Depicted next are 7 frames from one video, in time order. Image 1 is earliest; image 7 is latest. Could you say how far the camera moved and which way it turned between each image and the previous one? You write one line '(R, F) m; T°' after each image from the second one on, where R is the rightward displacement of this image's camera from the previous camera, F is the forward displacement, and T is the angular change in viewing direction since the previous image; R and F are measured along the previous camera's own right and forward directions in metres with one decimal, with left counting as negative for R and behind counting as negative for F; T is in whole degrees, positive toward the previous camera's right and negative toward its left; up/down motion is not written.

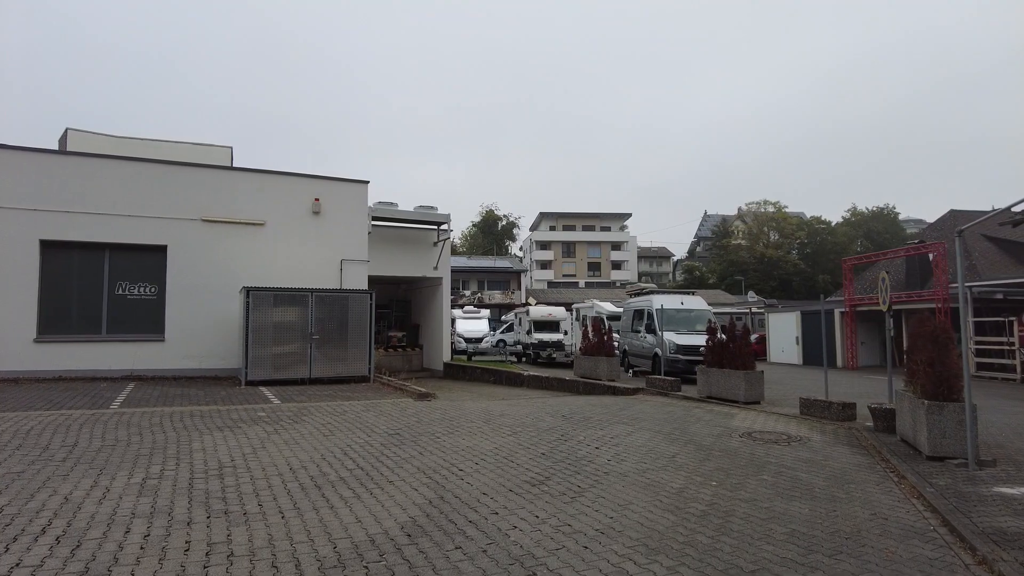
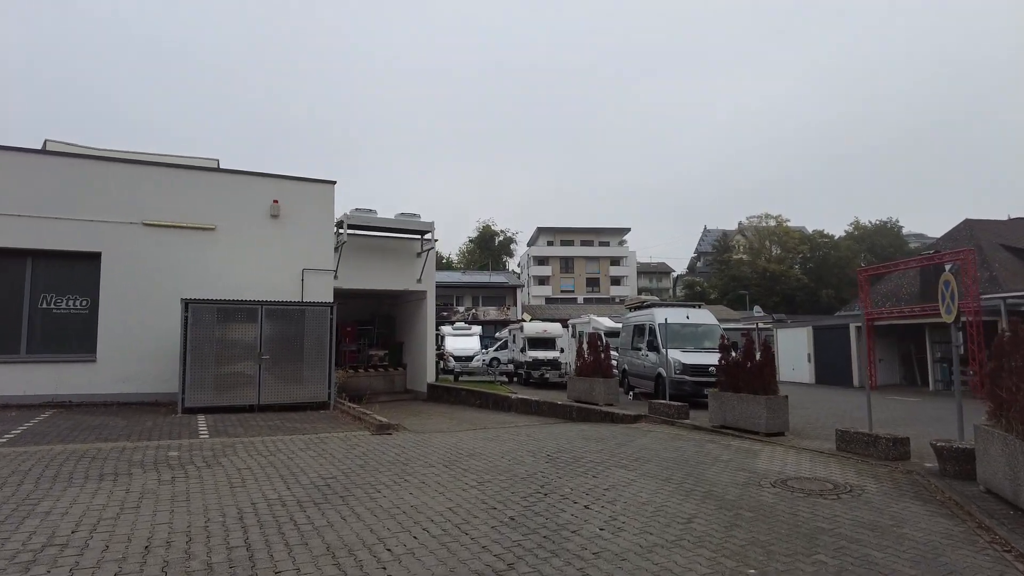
(+0.4, +2.1) m; 0°
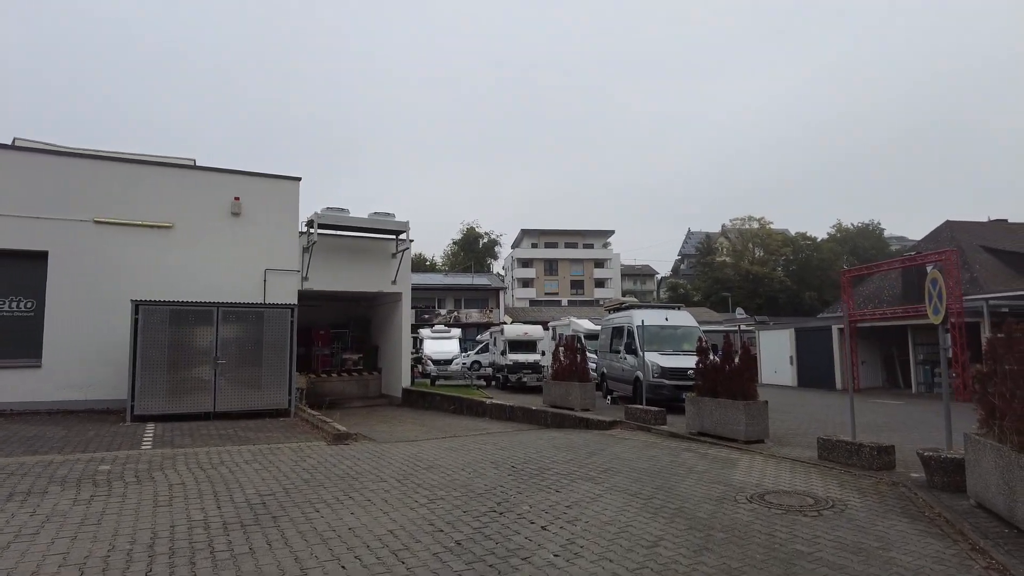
(+0.3, +0.6) m; +1°
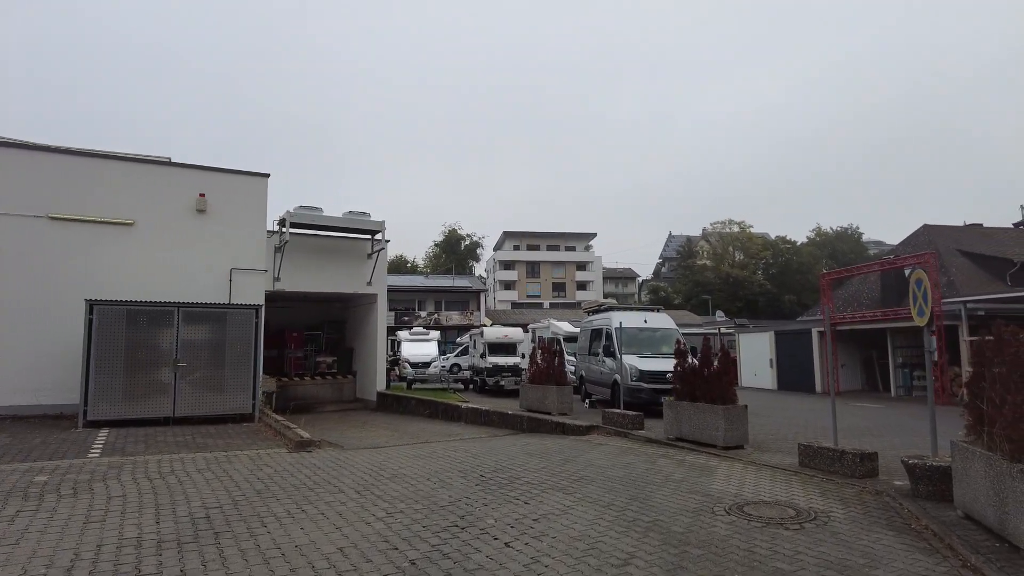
(+0.2, +0.4) m; +2°
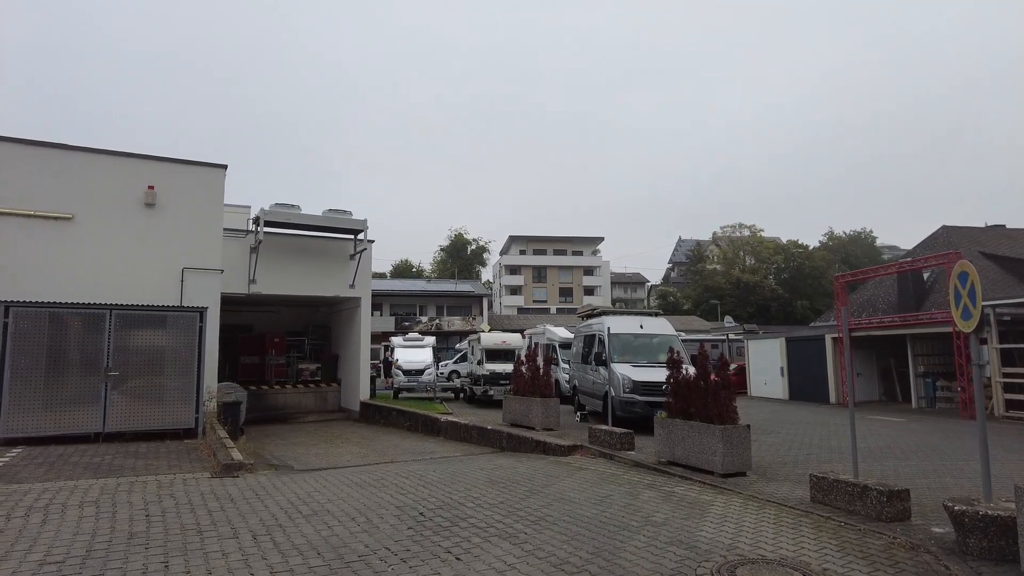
(+0.7, +1.5) m; -1°
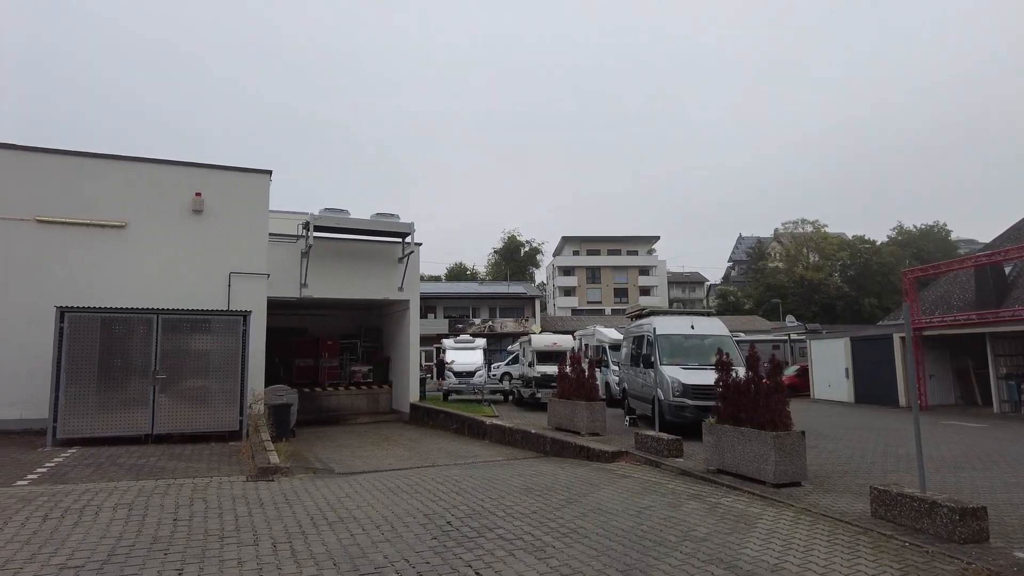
(+0.3, +0.3) m; -5°
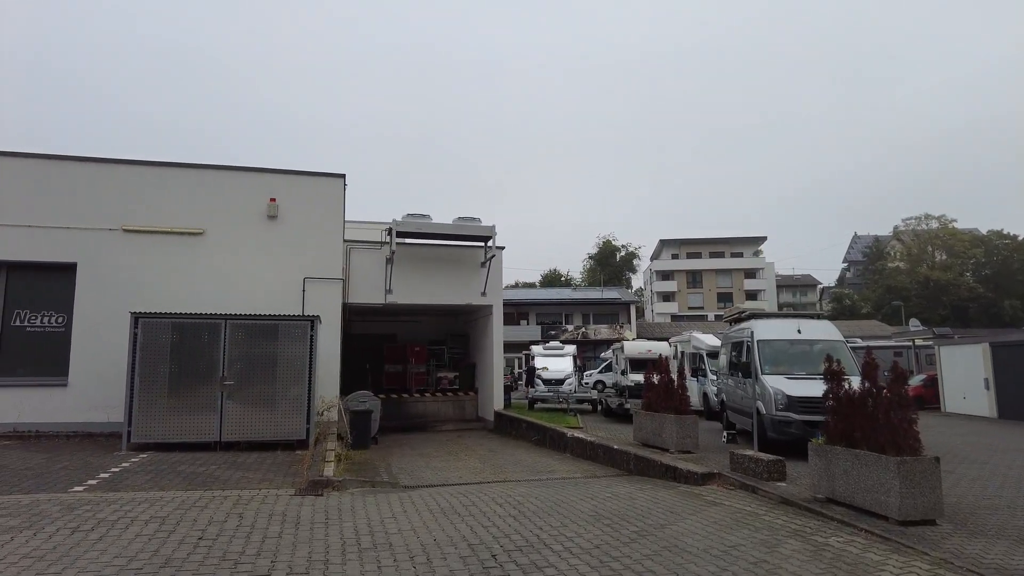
(+0.4, +1.0) m; -9°
